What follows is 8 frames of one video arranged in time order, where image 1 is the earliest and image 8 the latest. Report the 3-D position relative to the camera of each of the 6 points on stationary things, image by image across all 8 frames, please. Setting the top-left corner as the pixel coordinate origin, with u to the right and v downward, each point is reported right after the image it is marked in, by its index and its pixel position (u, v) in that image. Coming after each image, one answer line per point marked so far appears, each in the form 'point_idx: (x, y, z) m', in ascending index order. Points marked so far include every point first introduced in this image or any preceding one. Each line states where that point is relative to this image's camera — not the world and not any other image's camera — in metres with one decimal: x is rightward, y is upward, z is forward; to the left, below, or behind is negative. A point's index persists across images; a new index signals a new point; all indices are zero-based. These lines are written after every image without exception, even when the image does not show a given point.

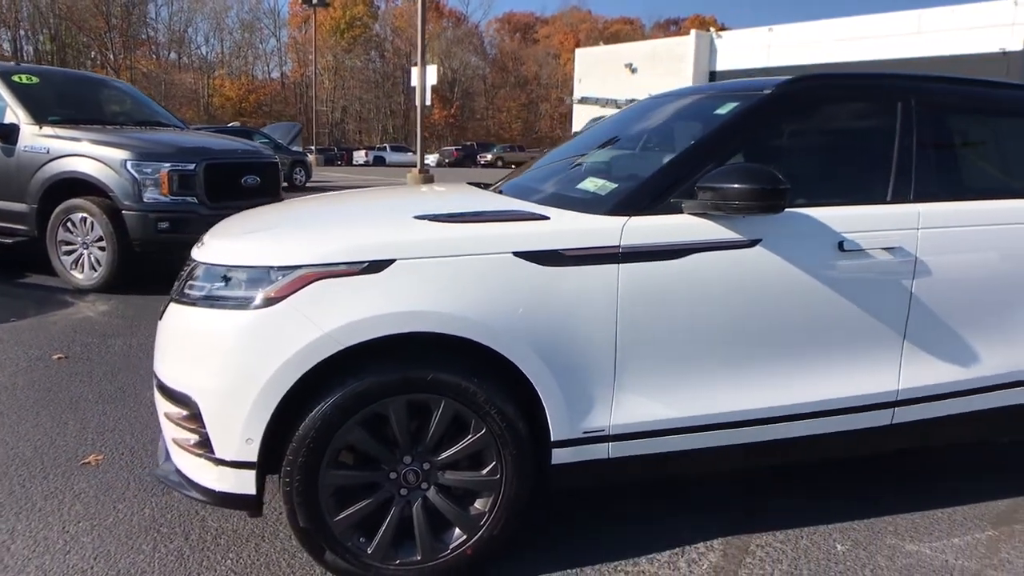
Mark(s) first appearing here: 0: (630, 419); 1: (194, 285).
0: (+0.5, -0.5, +3.0) m
1: (-1.2, 0.0, +2.9) m
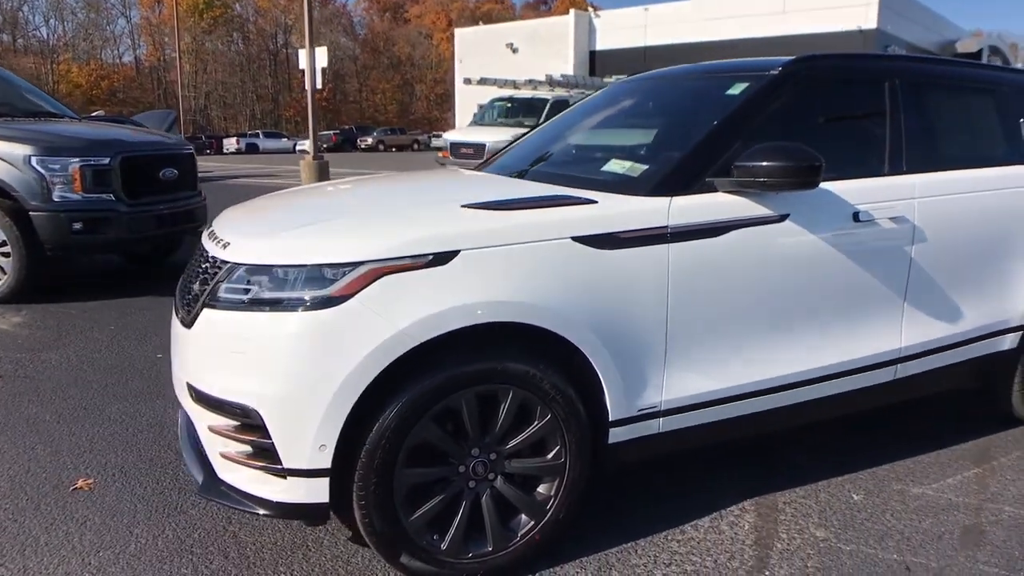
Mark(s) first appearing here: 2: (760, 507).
0: (+0.7, -0.4, +3.1) m
1: (-1.0, 0.0, +2.7) m
2: (+1.1, -1.0, +3.4) m
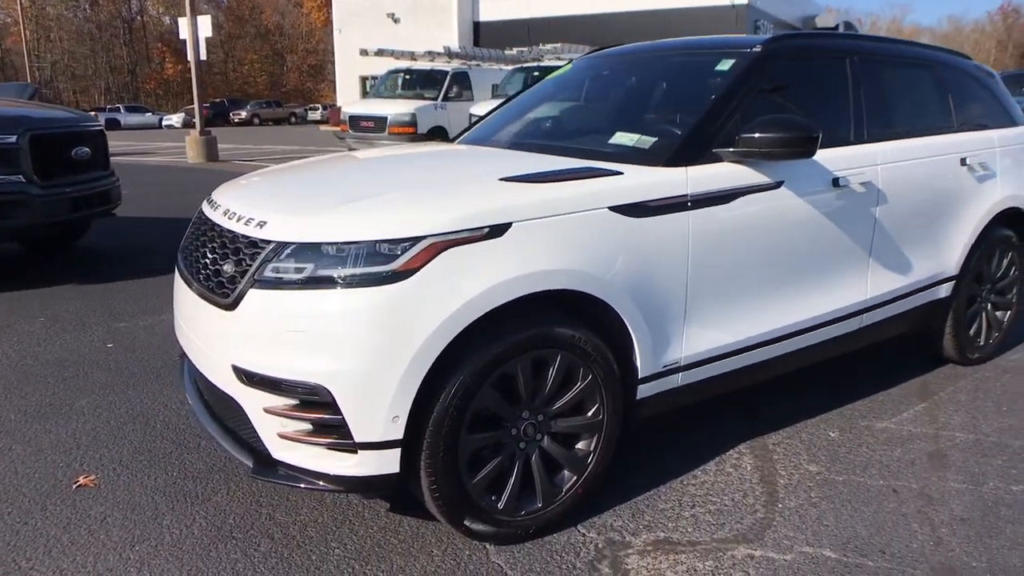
0: (+0.8, -0.3, +3.3) m
1: (-0.8, +0.1, +2.7) m
2: (+1.2, -0.8, +3.8) m
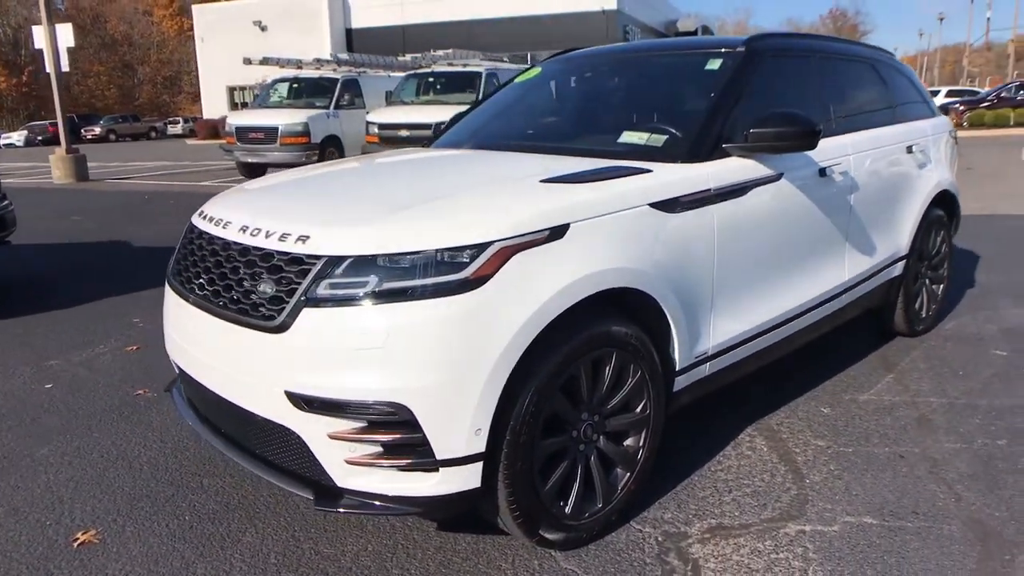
0: (+1.0, -0.2, +3.4) m
1: (-0.6, 0.0, +2.5) m
2: (+1.3, -0.7, +3.9) m
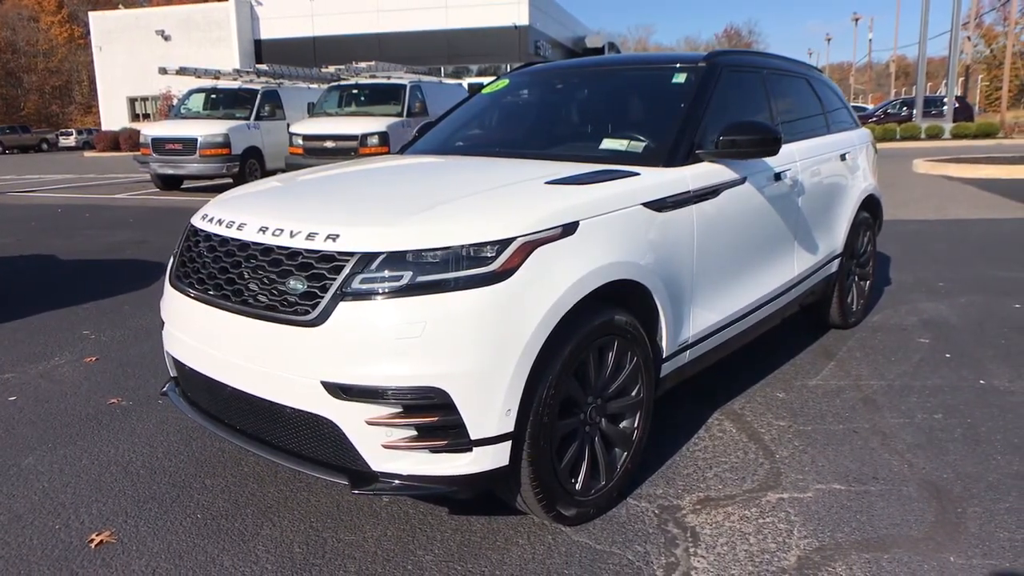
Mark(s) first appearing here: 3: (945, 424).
0: (+0.9, -0.2, +3.7) m
1: (-0.5, 0.0, +2.7) m
2: (+1.2, -0.7, +4.3) m
3: (+2.4, -0.7, +4.1) m
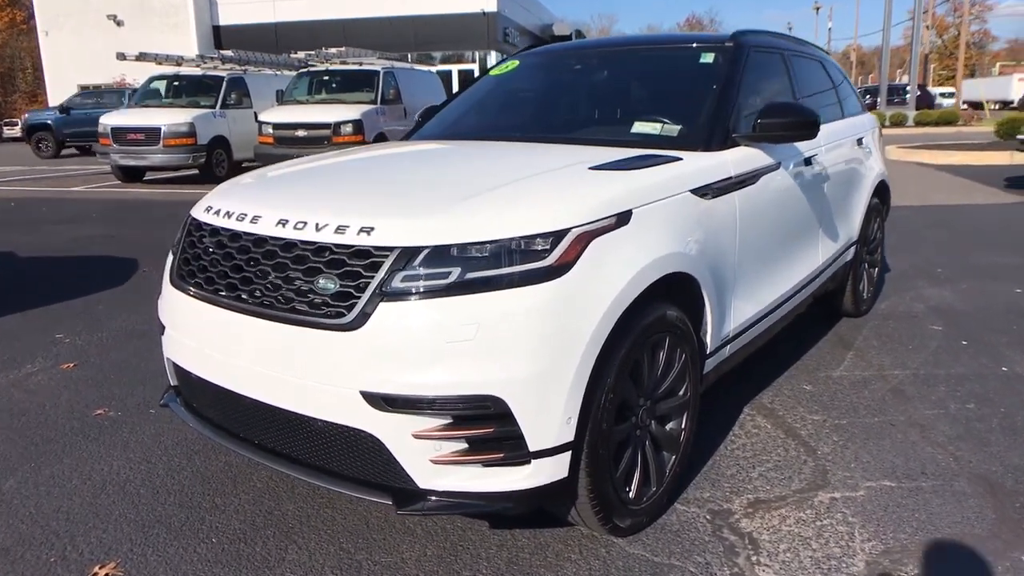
0: (+1.1, -0.2, +3.5) m
1: (-0.3, 0.0, +2.4) m
2: (+1.3, -0.7, +4.1) m
3: (+2.5, -0.7, +4.0) m
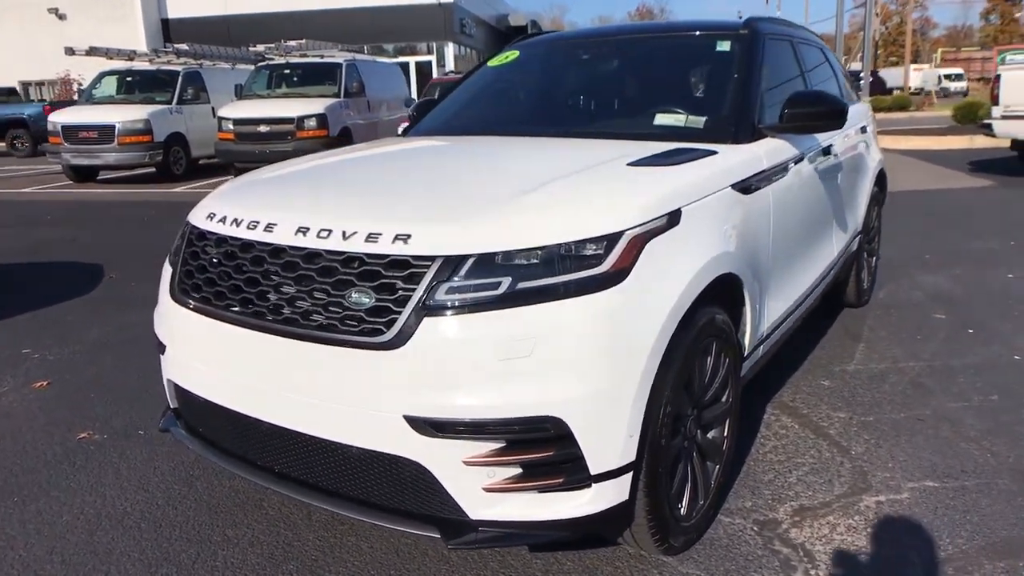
0: (+1.2, -0.1, +3.4) m
1: (-0.1, 0.0, +2.2) m
2: (+1.4, -0.6, +4.0) m
3: (+2.6, -0.6, +4.0) m
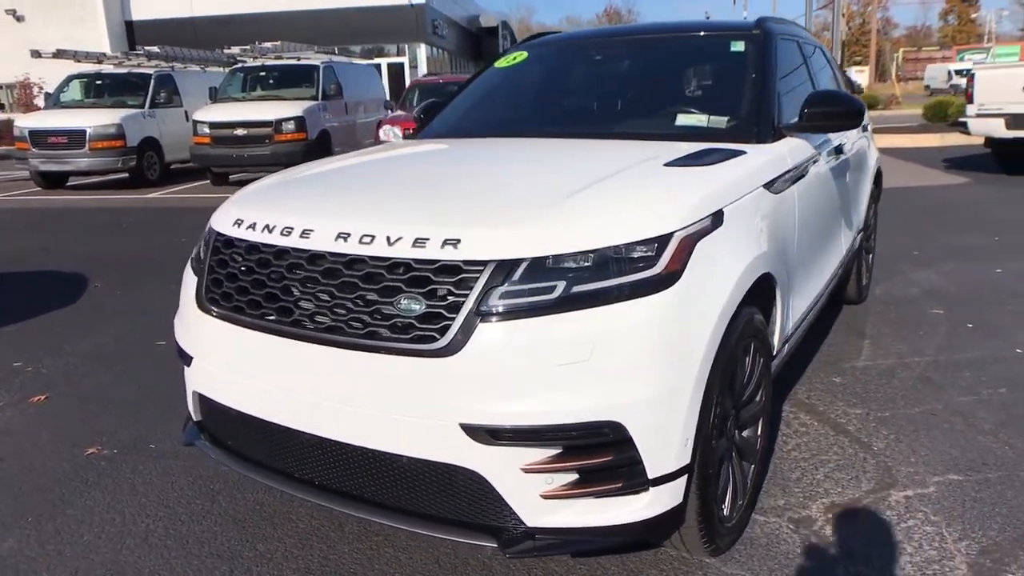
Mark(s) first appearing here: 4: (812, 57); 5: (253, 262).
0: (+1.3, -0.1, +3.4) m
1: (0.0, 0.0, +2.2) m
2: (+1.5, -0.6, +4.0) m
3: (+2.7, -0.6, +4.0) m
4: (+1.9, +1.5, +4.8) m
5: (-0.9, +0.1, +2.6) m
